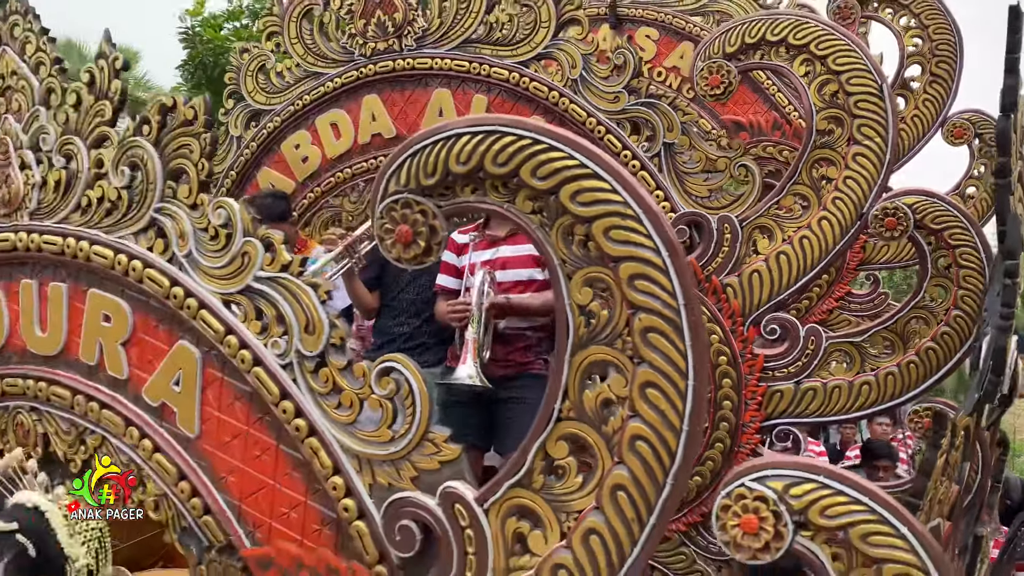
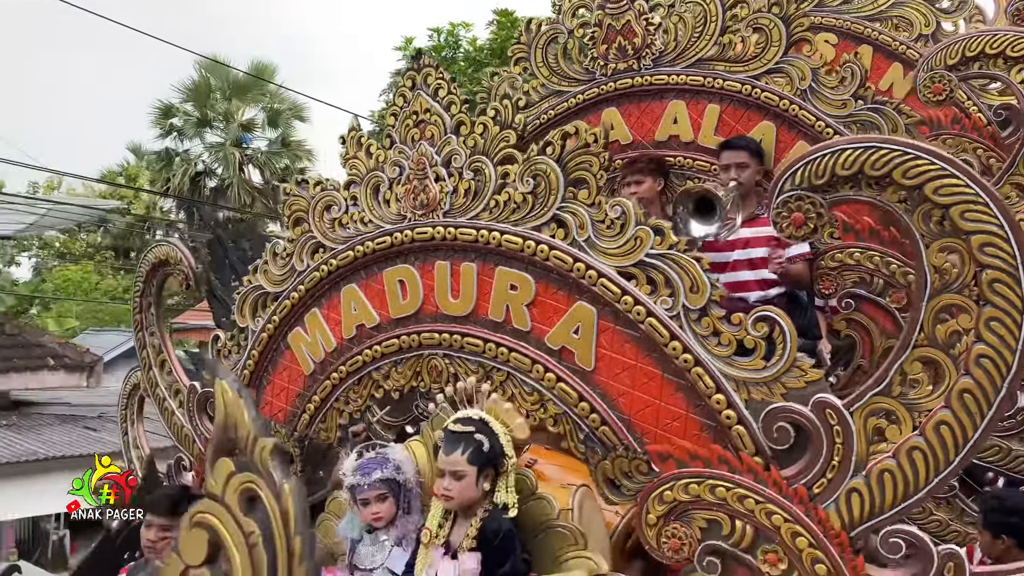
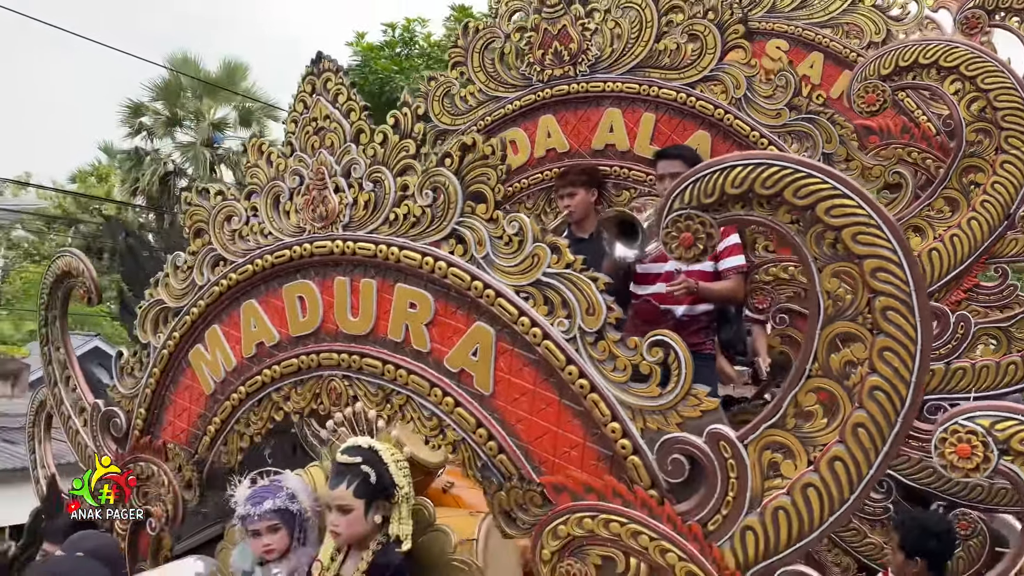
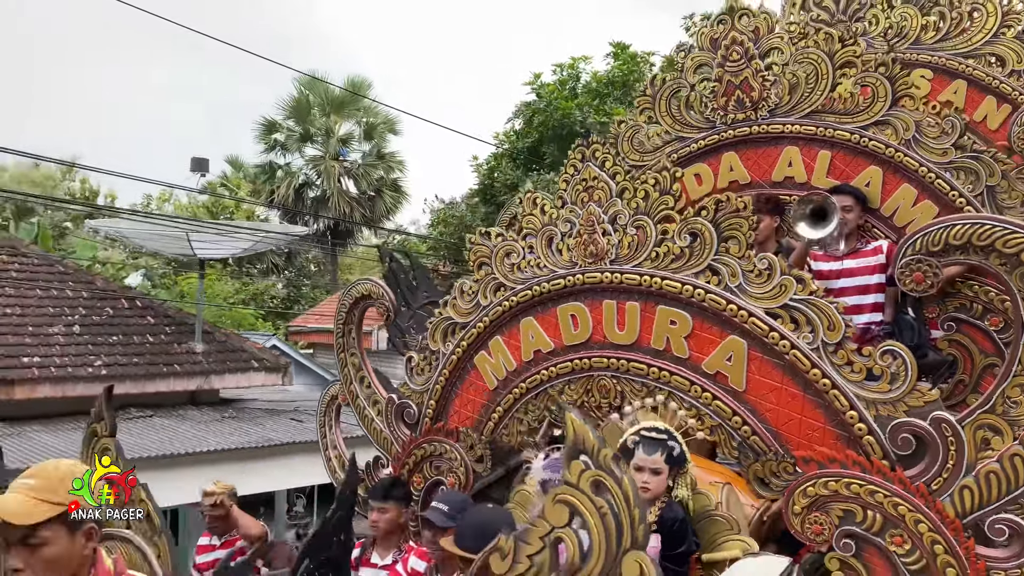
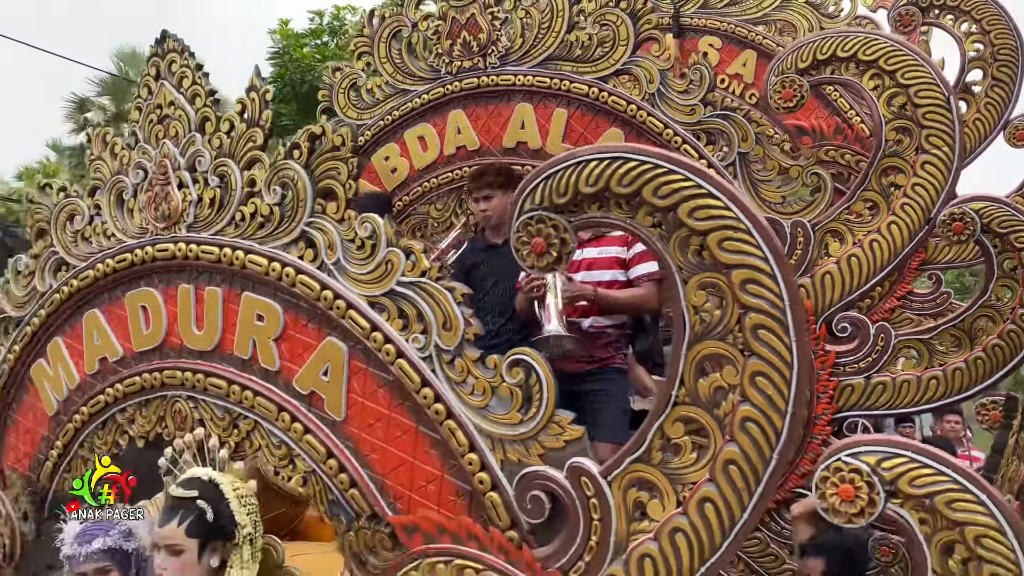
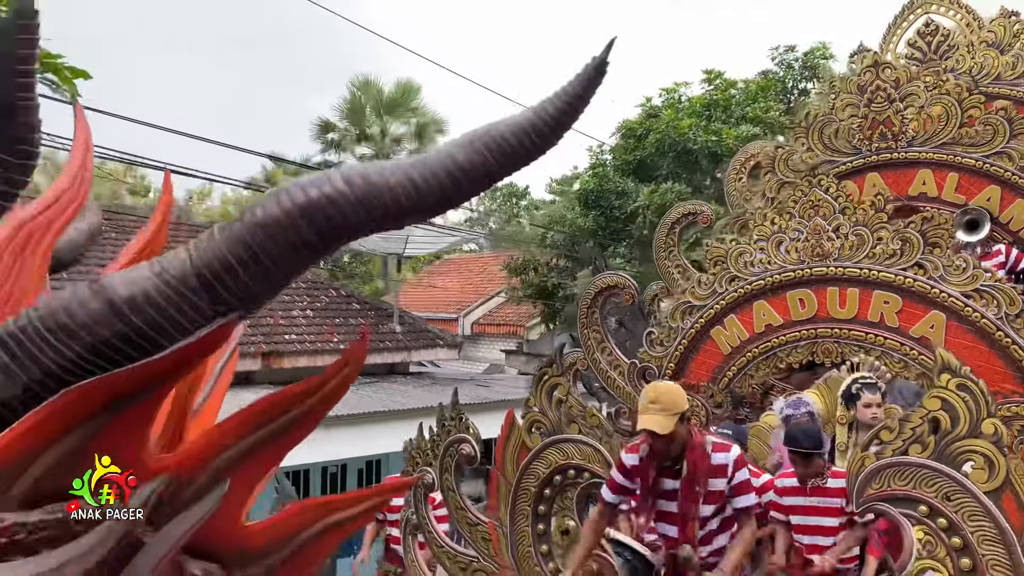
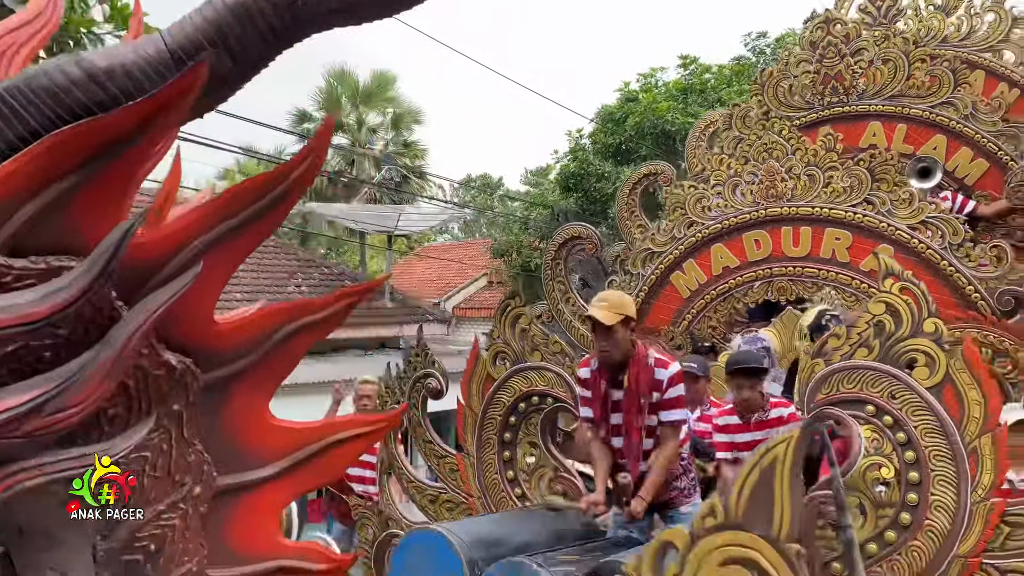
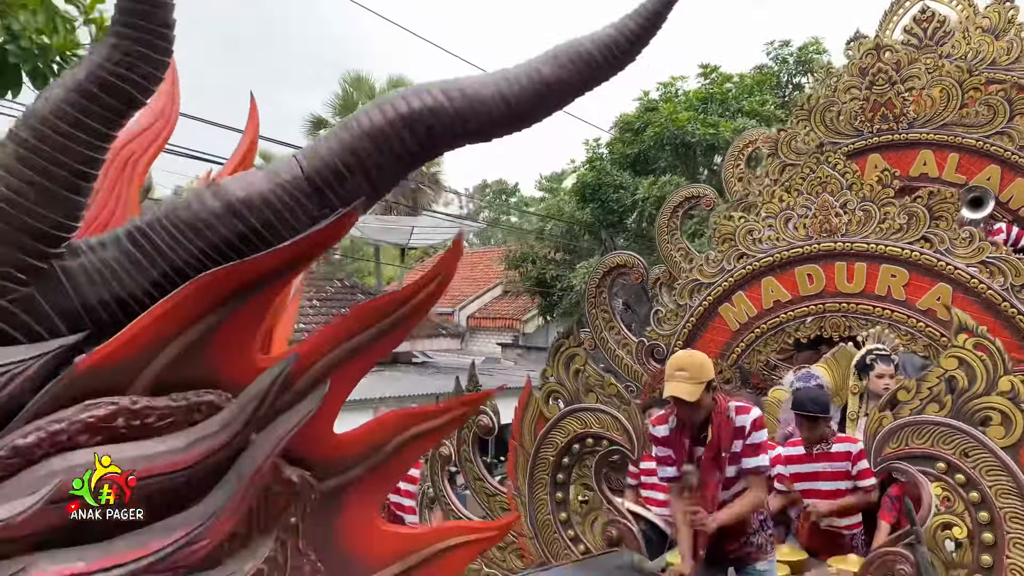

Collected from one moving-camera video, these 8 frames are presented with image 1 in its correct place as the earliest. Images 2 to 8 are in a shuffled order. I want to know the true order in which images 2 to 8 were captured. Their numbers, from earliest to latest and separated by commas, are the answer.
5, 3, 2, 4, 6, 8, 7
